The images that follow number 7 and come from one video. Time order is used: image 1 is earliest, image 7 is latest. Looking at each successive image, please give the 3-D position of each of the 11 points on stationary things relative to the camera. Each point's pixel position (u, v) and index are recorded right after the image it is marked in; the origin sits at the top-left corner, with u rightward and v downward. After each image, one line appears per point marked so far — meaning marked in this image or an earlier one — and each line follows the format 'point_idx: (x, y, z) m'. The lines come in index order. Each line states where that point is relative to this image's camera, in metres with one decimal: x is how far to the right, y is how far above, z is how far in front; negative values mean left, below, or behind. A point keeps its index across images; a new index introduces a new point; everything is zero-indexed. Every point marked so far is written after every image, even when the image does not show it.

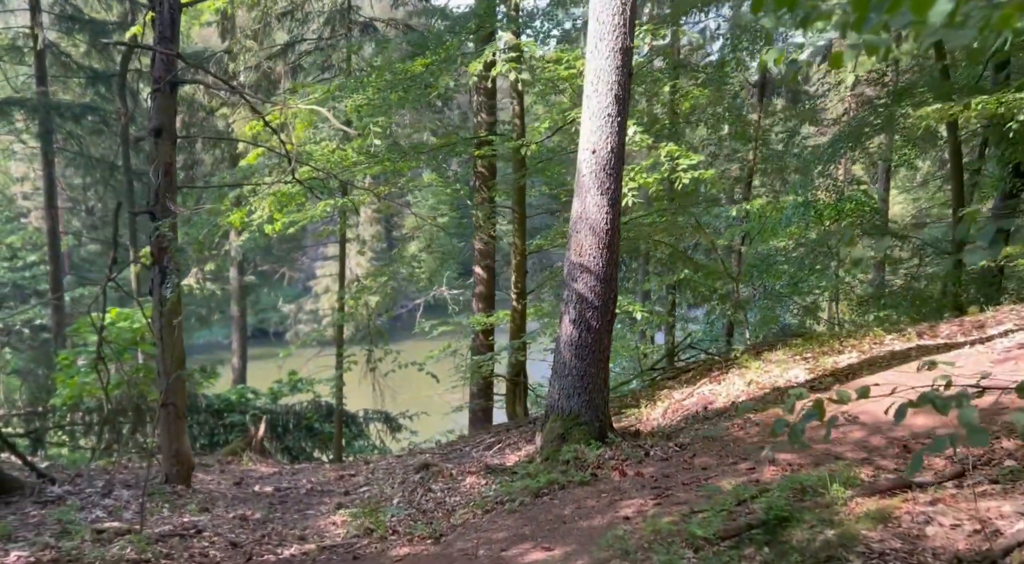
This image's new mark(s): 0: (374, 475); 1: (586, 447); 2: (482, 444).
0: (-1.6, -2.1, +11.7) m
1: (+0.6, -1.4, +8.6) m
2: (-0.4, -1.9, +12.1) m
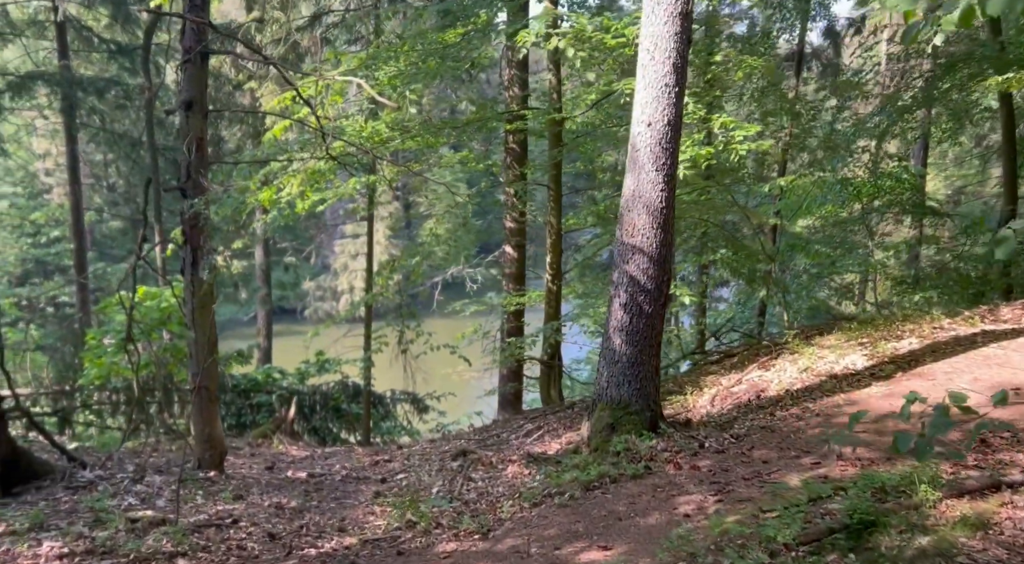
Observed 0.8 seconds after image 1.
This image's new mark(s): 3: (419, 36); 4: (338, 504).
0: (-1.2, -1.9, +11.3) m
1: (+1.0, -1.2, +8.2) m
2: (0.0, -1.7, +11.7) m
3: (-1.1, +2.9, +12.1) m
4: (-1.5, -2.0, +9.4) m
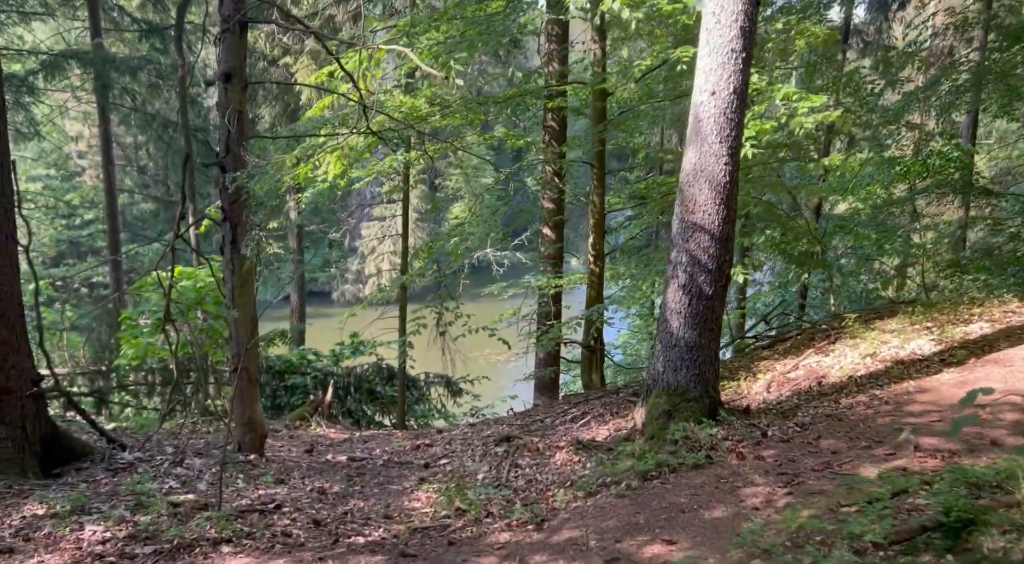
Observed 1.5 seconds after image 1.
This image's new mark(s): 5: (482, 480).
0: (-0.7, -1.7, +11.0) m
1: (+1.4, -1.1, +7.9) m
2: (+0.5, -1.4, +11.4) m
3: (-0.6, +3.1, +11.7) m
4: (-1.1, -1.8, +9.1) m
5: (-0.3, -1.7, +9.0) m
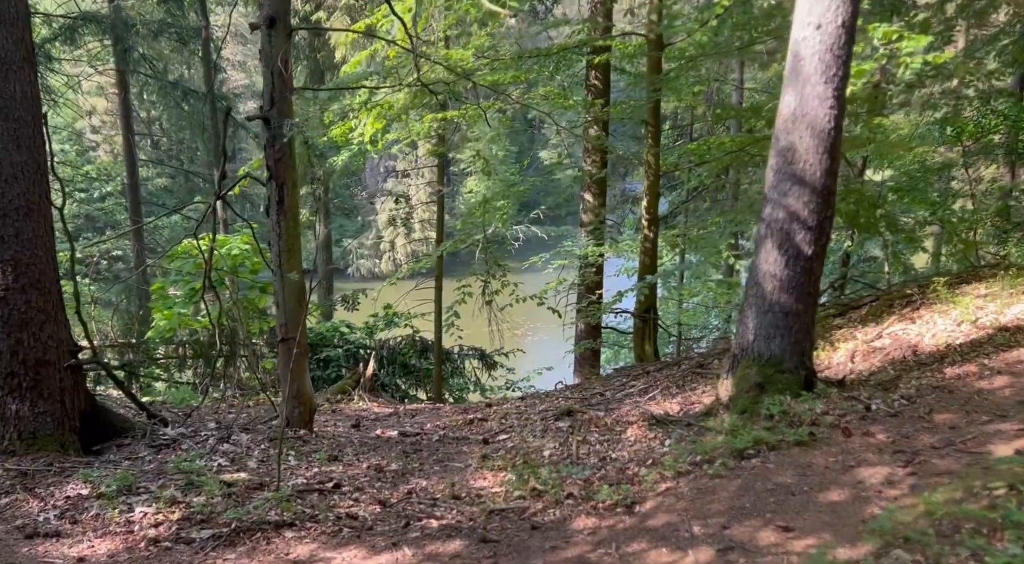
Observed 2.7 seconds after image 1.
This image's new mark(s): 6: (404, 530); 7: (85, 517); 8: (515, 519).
0: (-0.1, -1.4, +10.4) m
1: (+1.9, -0.8, +7.2) m
2: (+1.1, -1.1, +10.8) m
3: (0.0, +3.4, +11.0) m
4: (-0.5, -1.5, +8.5) m
5: (+0.3, -1.4, +8.4) m
6: (-0.7, -1.5, +6.6) m
7: (-2.8, -1.5, +6.8) m
8: (0.0, -1.5, +6.7) m
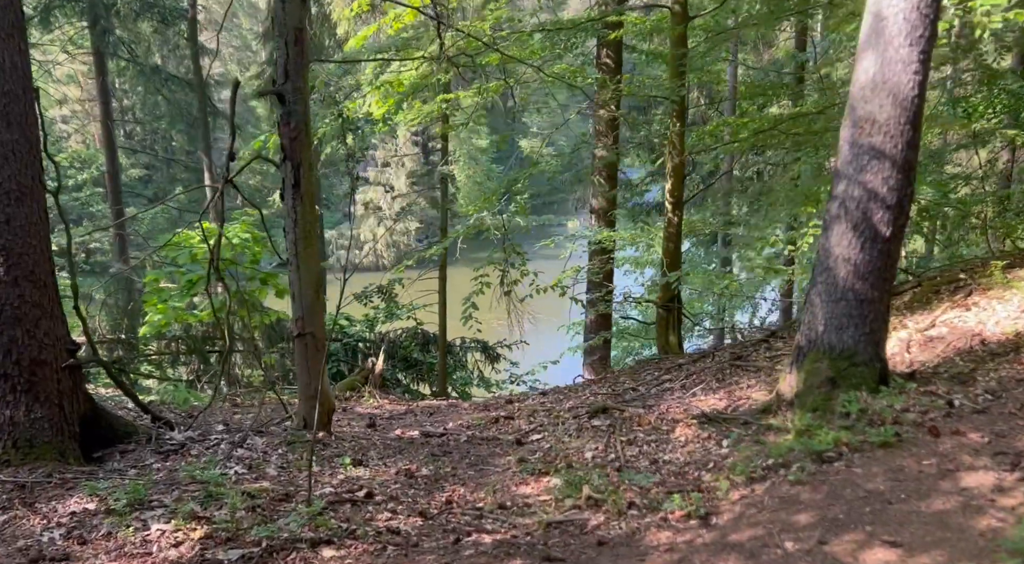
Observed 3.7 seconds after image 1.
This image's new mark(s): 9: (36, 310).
0: (+0.2, -1.3, +9.8) m
1: (+2.3, -0.7, +6.6) m
2: (+1.4, -1.0, +10.2) m
3: (+0.2, +3.5, +10.3) m
4: (-0.2, -1.4, +7.8) m
5: (+0.6, -1.3, +7.7) m
6: (-0.3, -1.5, +5.9) m
7: (-2.4, -1.5, +6.1) m
8: (+0.4, -1.4, +6.0) m
9: (-3.3, -0.2, +7.4) m
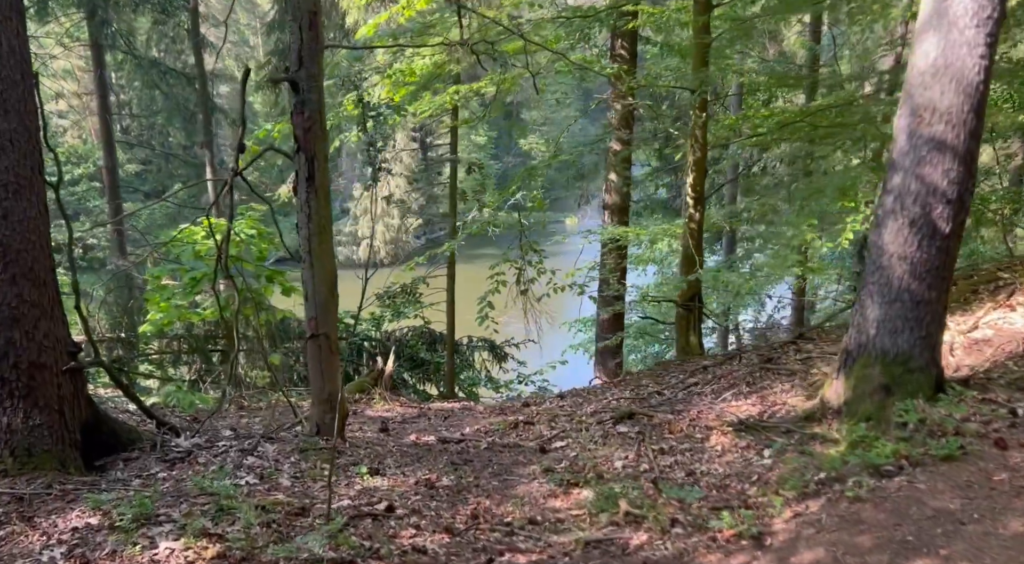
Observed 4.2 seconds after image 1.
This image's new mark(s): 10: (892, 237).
0: (+0.3, -1.3, +9.4) m
1: (+2.4, -0.7, +6.2) m
2: (+1.5, -1.0, +9.8) m
3: (+0.4, +3.6, +9.9) m
4: (-0.1, -1.4, +7.4) m
5: (+0.8, -1.3, +7.3) m
6: (-0.1, -1.5, +5.5) m
7: (-2.2, -1.5, +5.7) m
8: (+0.5, -1.4, +5.6) m
9: (-3.2, -0.2, +7.0) m
10: (+2.3, +0.2, +6.3) m
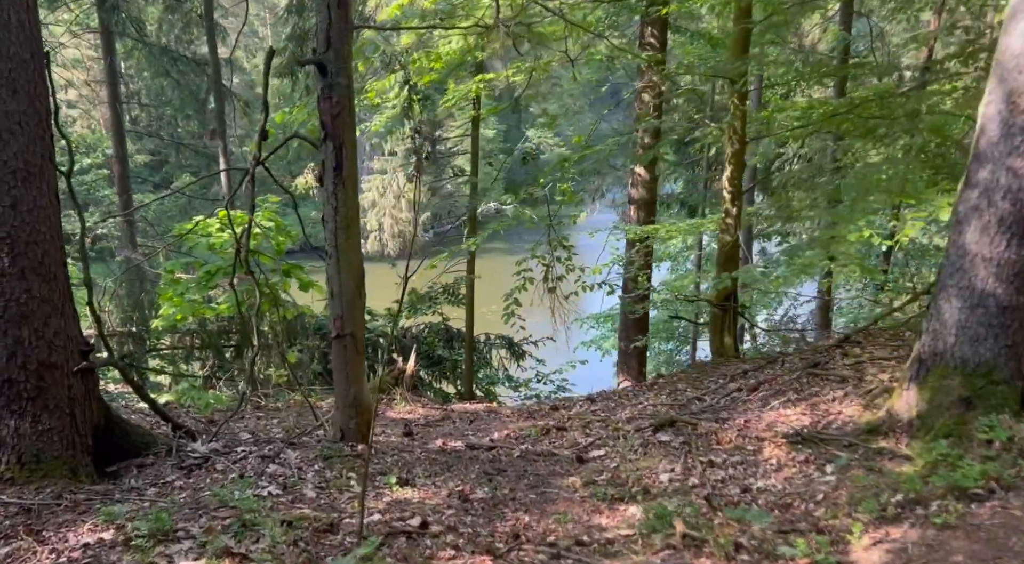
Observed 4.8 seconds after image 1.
0: (+0.6, -1.2, +8.9) m
1: (+2.7, -0.8, +5.7) m
2: (+1.8, -1.0, +9.3) m
3: (+0.7, +3.6, +9.4) m
4: (+0.2, -1.4, +6.9) m
5: (+1.1, -1.3, +6.8) m
6: (+0.1, -1.5, +5.0) m
7: (-2.0, -1.5, +5.2) m
8: (+0.8, -1.4, +5.1) m
9: (-2.9, -0.2, +6.5) m
10: (+2.5, +0.2, +5.8) m
